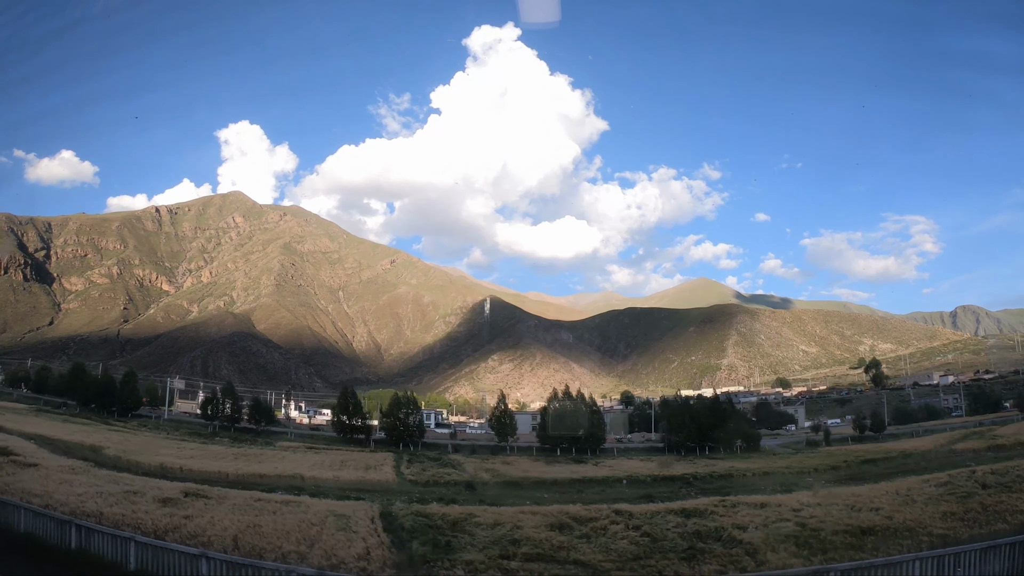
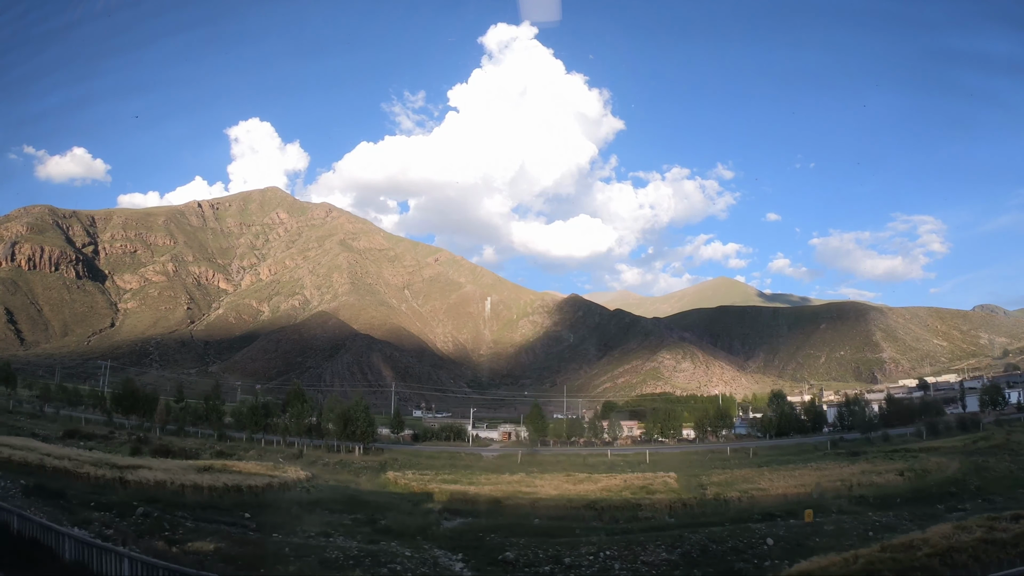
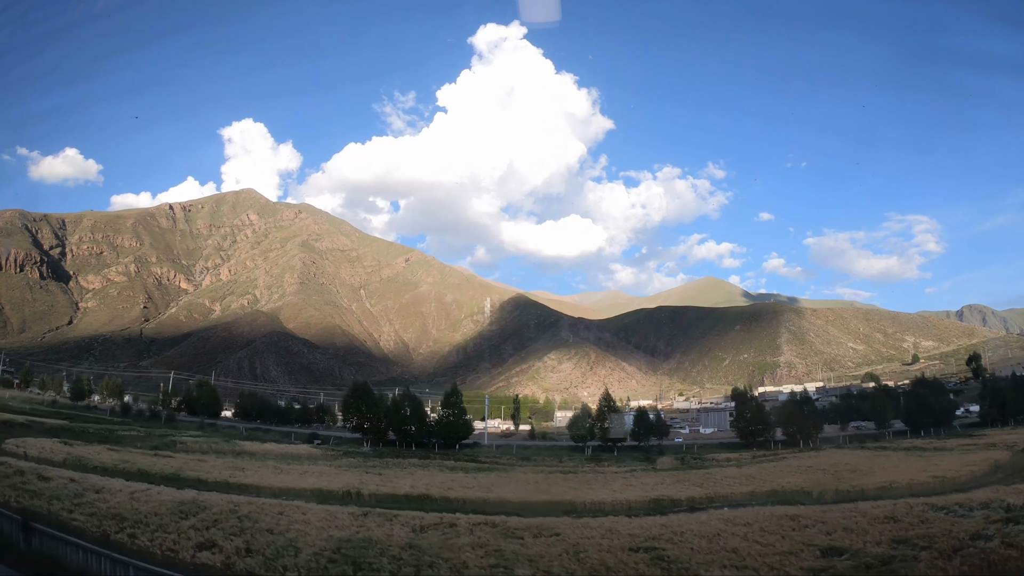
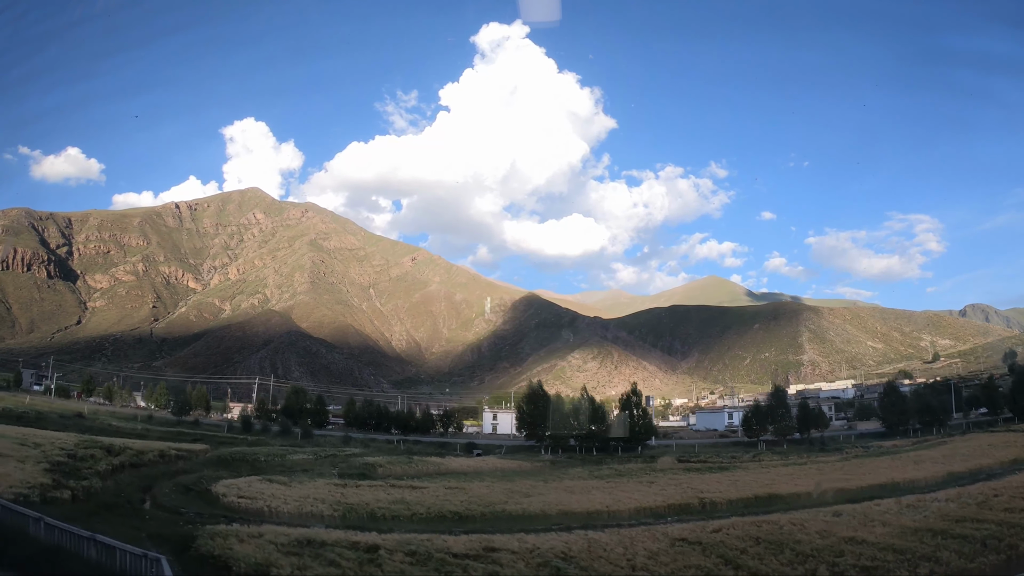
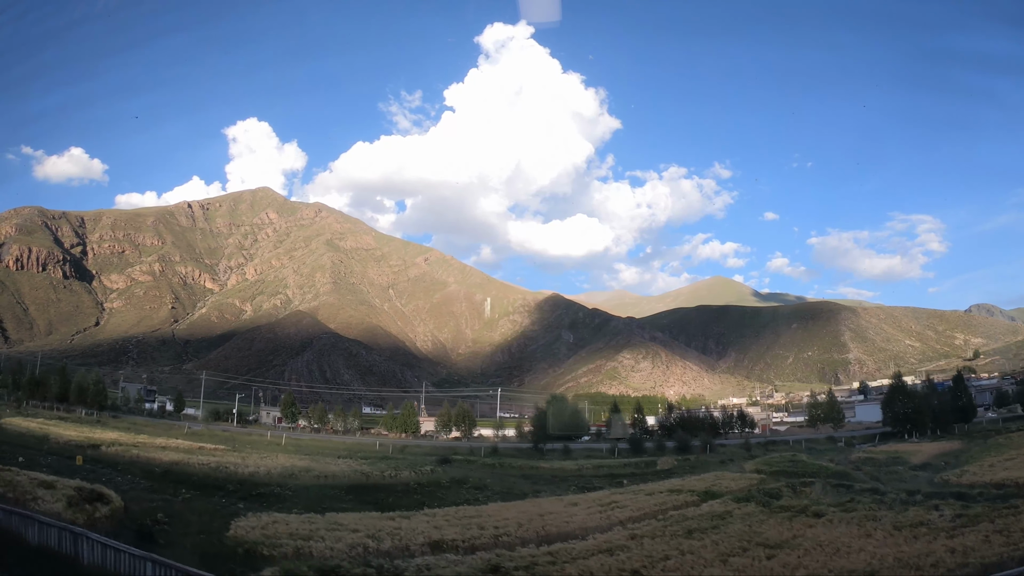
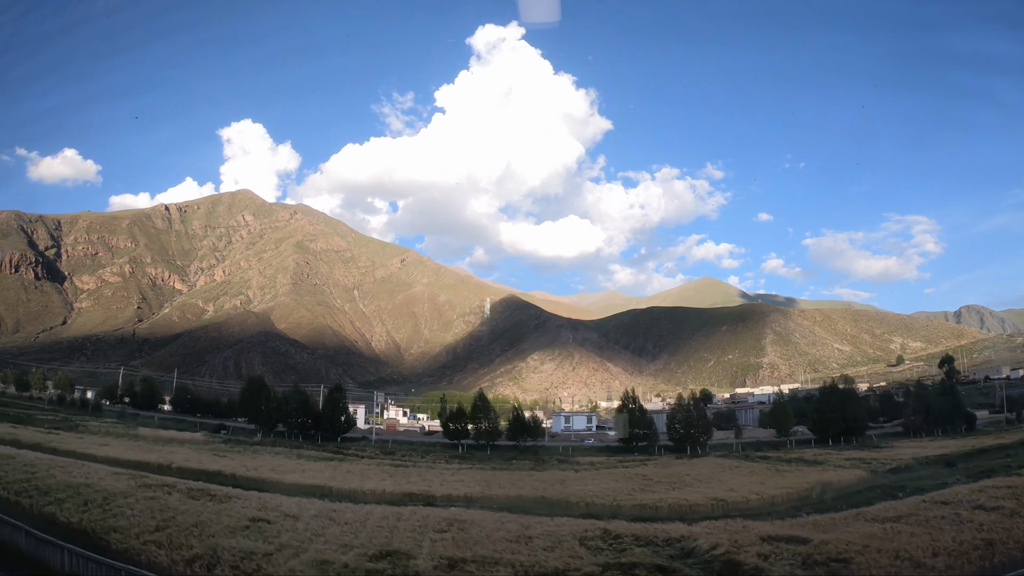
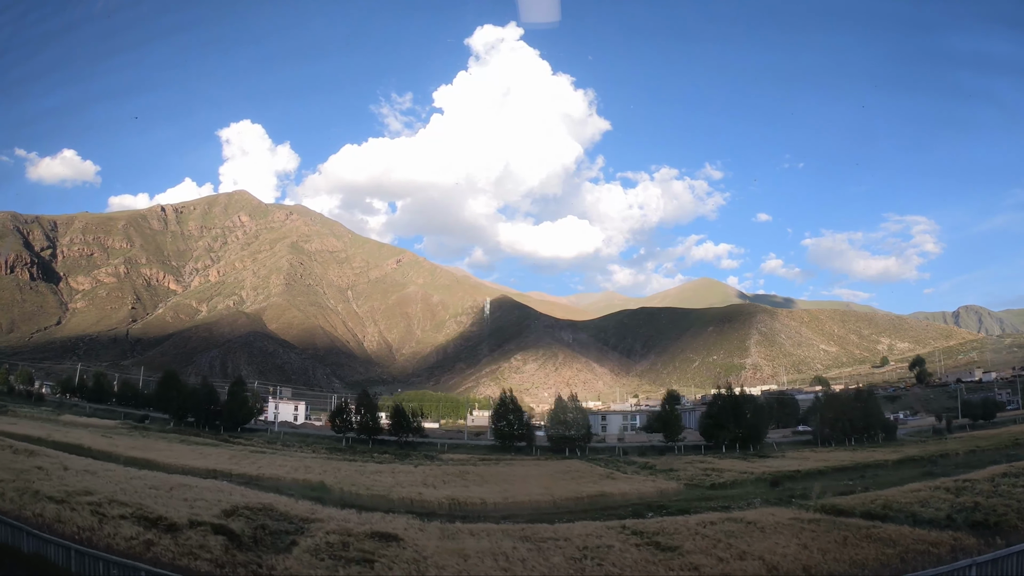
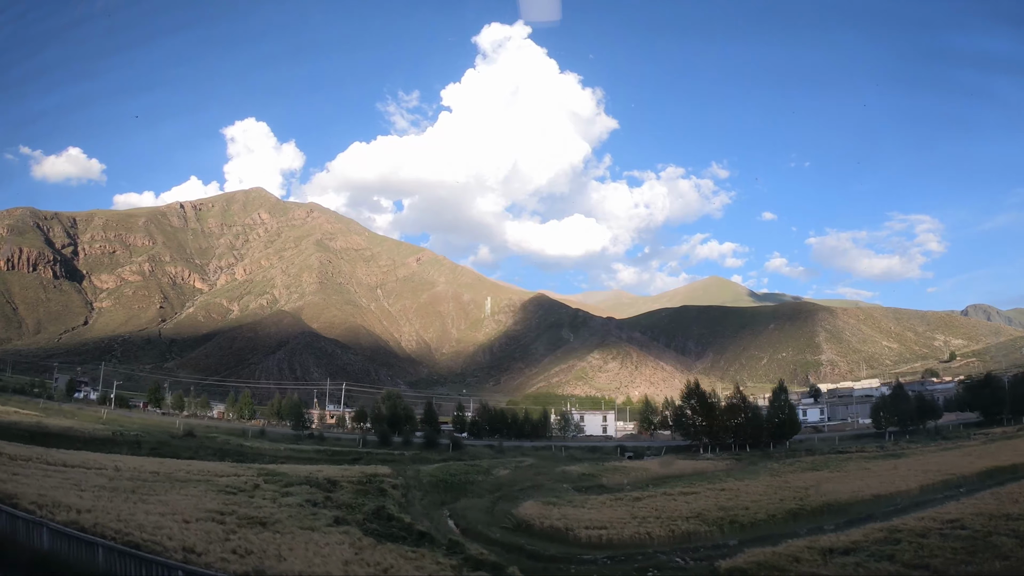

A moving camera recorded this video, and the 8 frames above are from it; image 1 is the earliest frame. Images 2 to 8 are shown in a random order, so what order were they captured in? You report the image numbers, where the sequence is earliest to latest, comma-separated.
7, 6, 3, 4, 8, 5, 2
